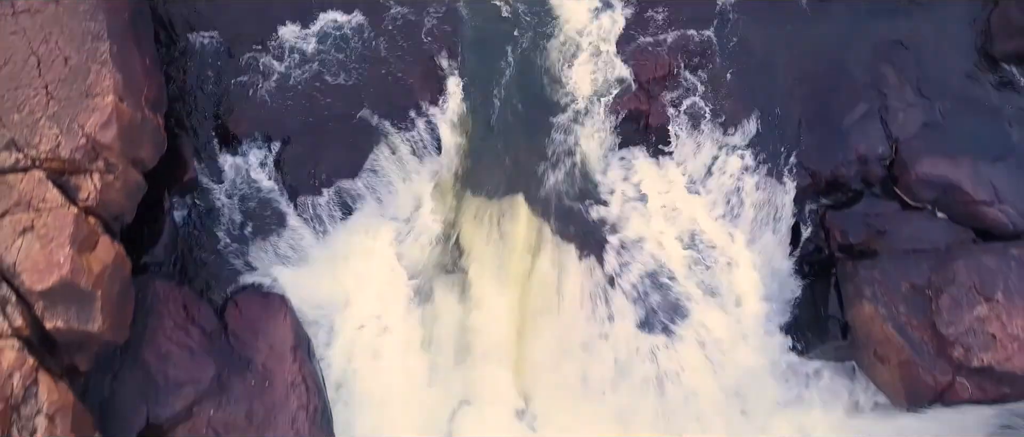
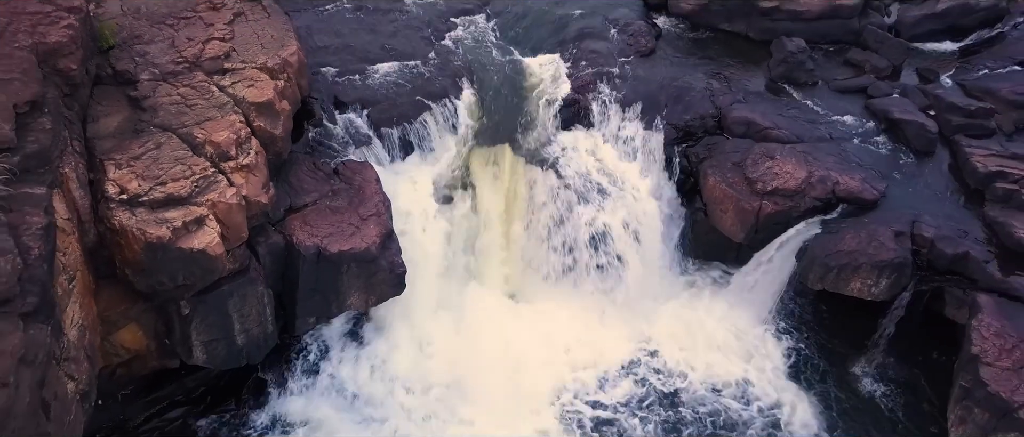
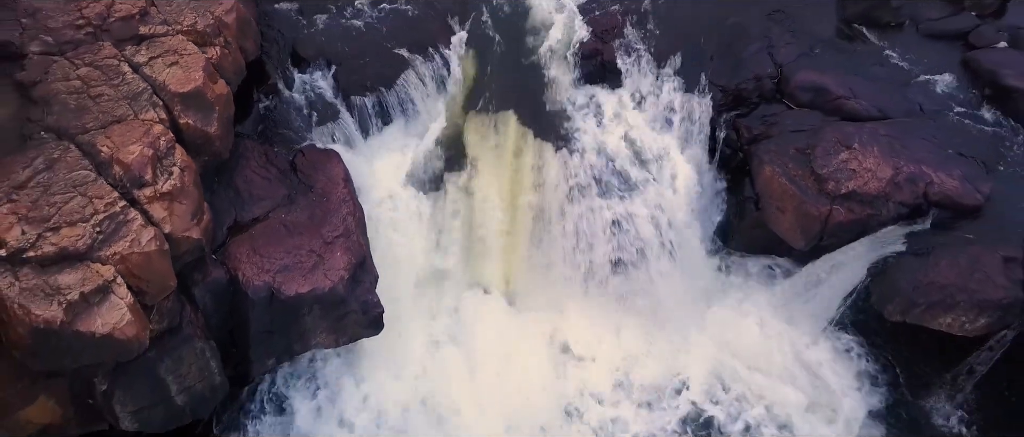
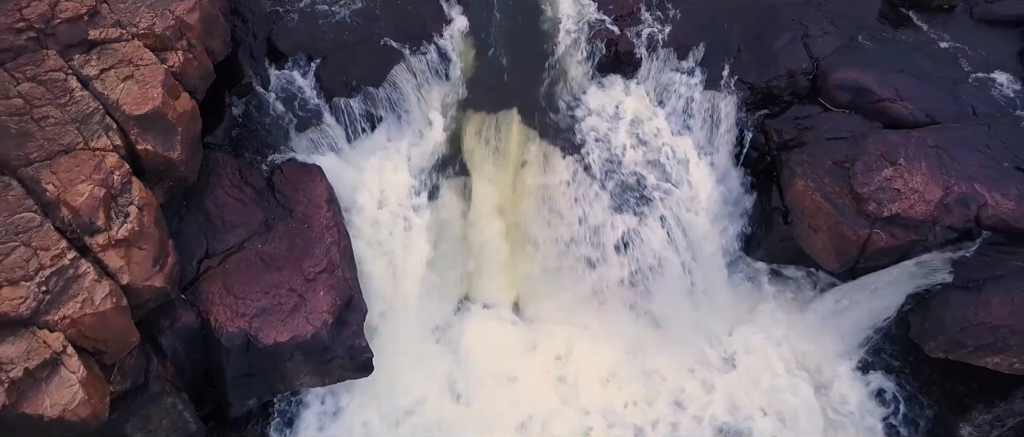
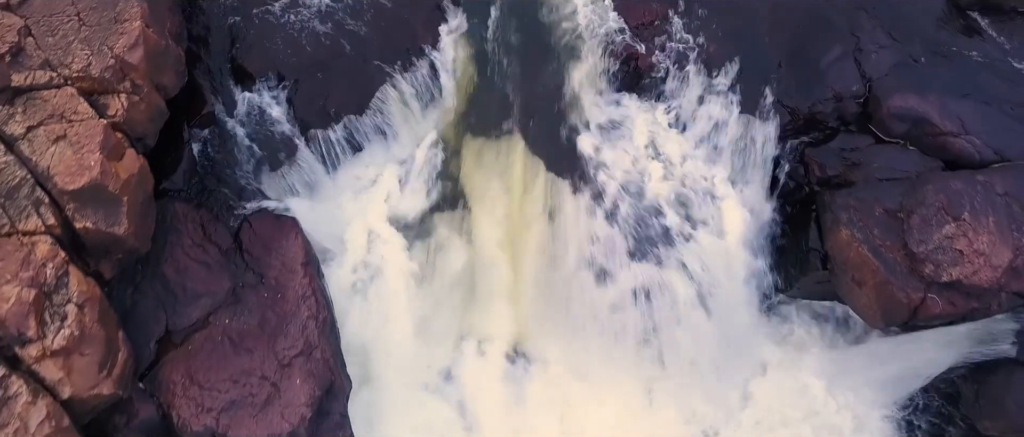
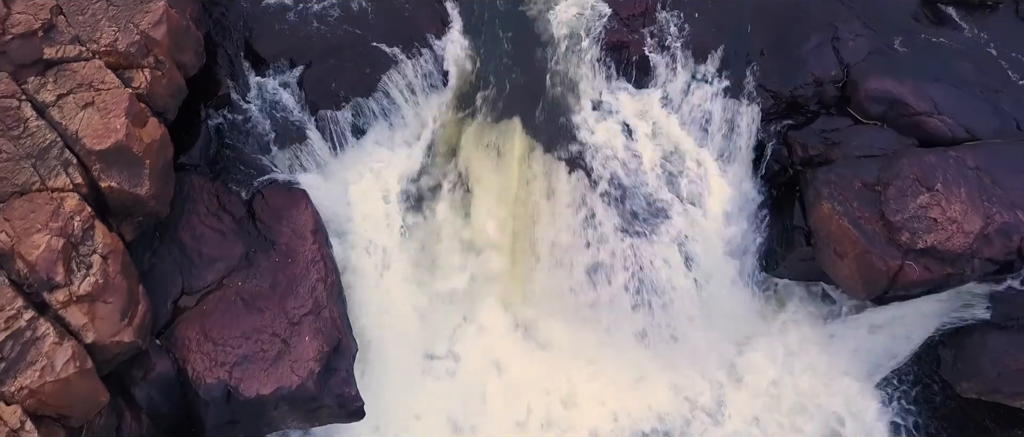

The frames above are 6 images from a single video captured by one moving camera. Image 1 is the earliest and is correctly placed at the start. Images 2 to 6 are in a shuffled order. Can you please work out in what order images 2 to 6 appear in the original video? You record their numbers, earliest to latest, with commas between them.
5, 6, 4, 3, 2
